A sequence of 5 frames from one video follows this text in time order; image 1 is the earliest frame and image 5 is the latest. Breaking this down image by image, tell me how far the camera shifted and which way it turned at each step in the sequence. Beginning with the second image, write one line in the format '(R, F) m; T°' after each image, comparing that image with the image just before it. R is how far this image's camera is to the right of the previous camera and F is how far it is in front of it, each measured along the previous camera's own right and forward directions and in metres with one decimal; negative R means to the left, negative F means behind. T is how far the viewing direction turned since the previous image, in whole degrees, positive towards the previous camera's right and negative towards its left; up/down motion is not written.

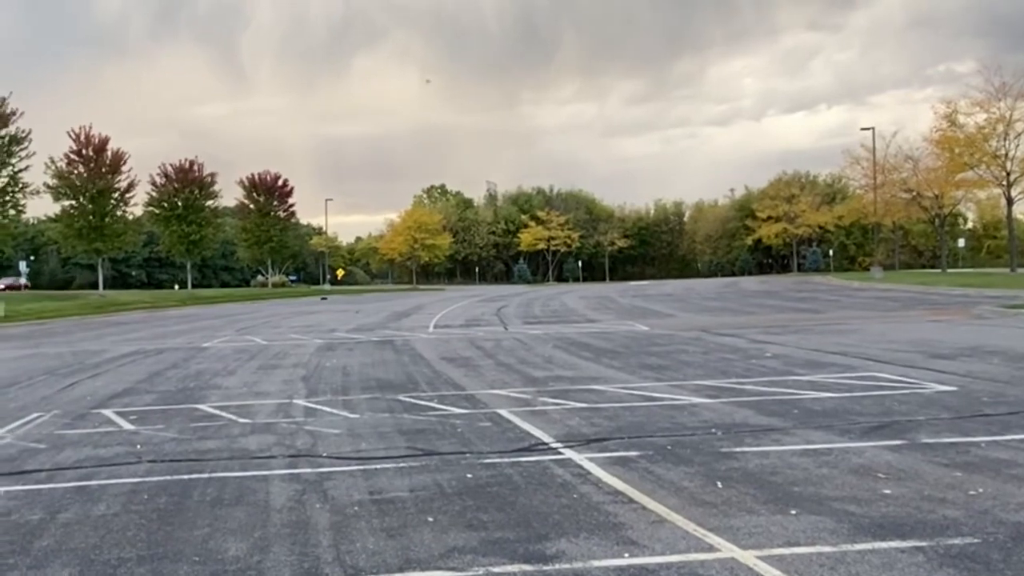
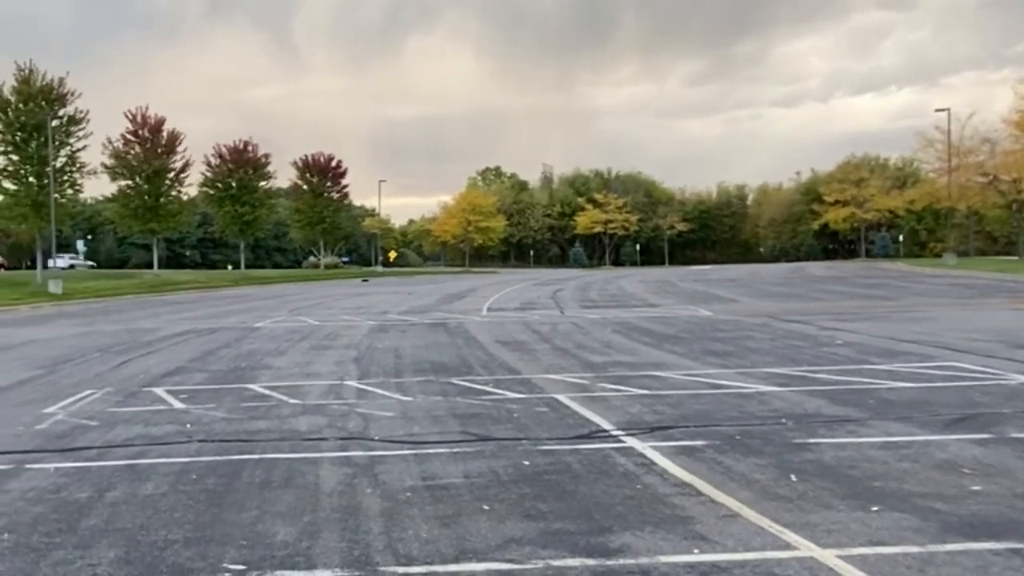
(-0.2, +0.4) m; -4°
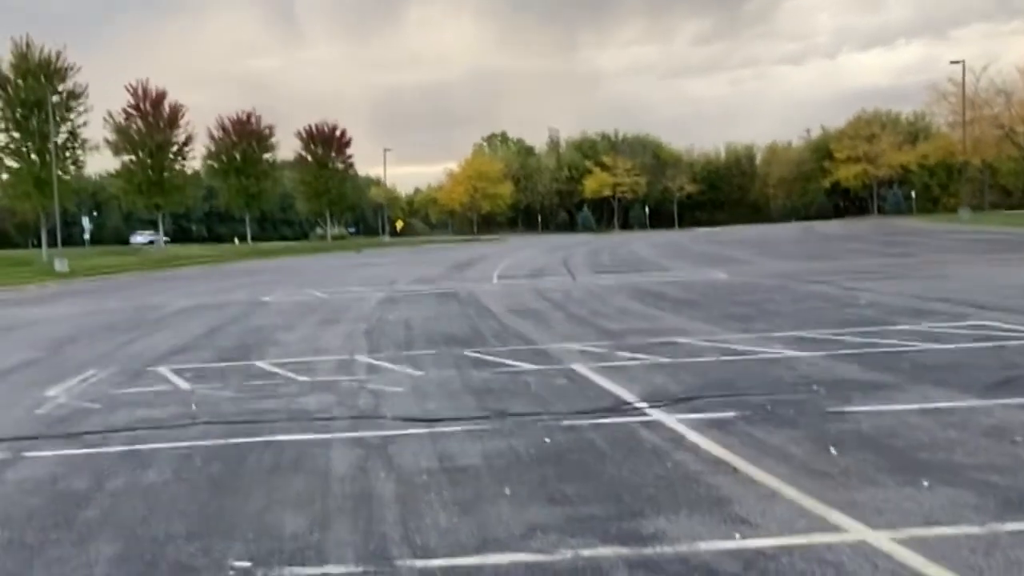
(-0.1, +0.5) m; -2°
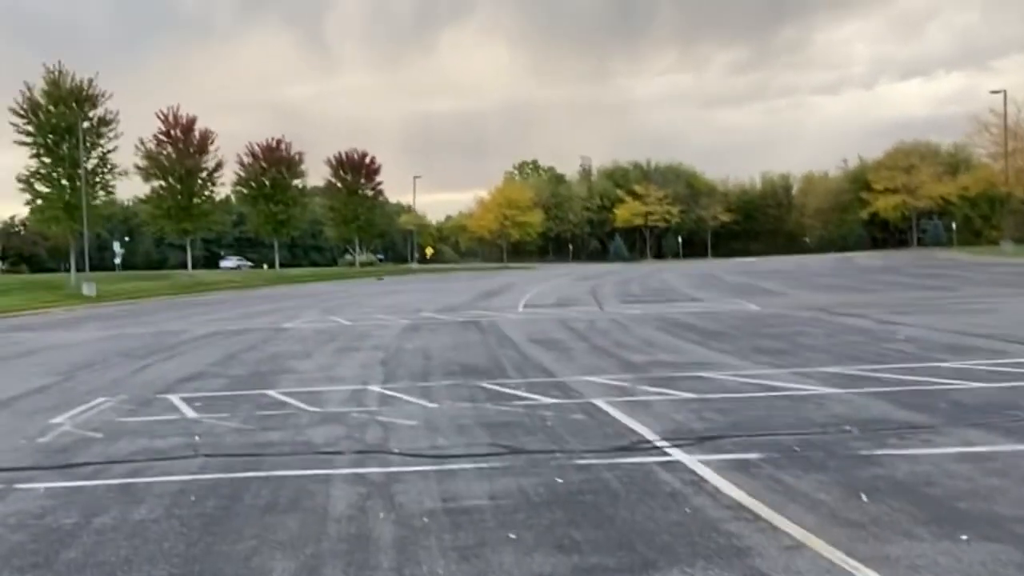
(+0.1, +0.1) m; -2°
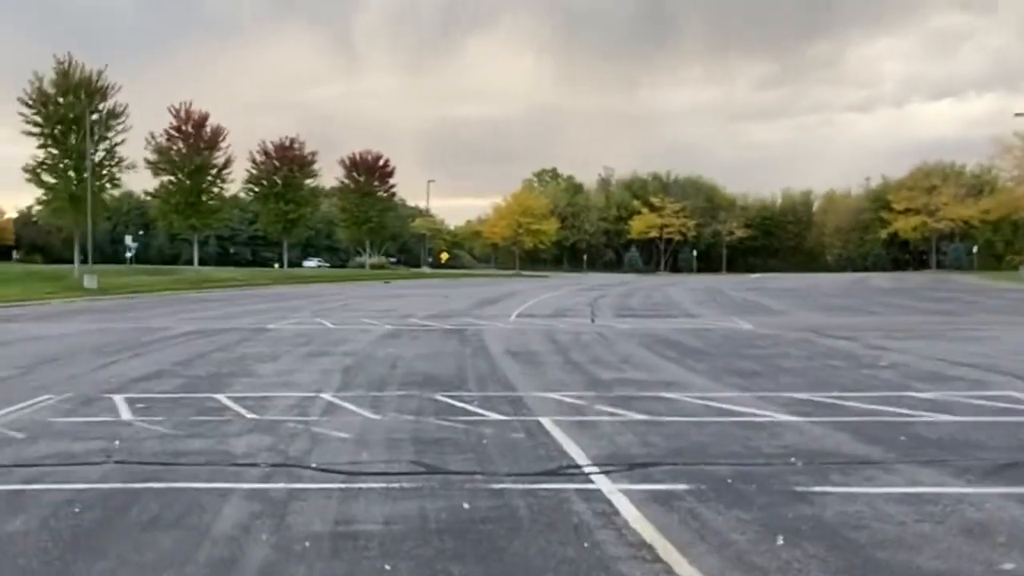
(+1.0, 0.0) m; -1°
